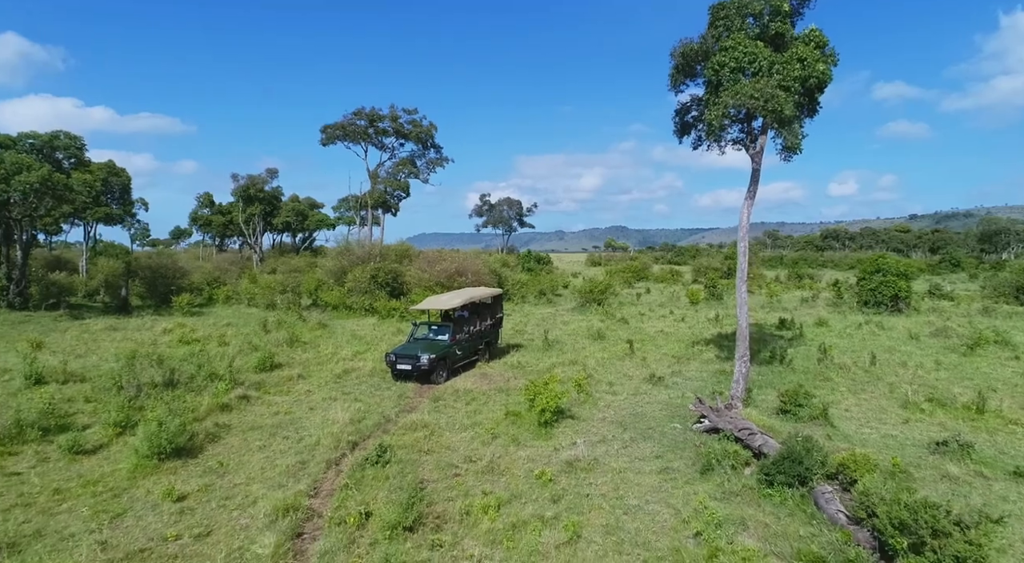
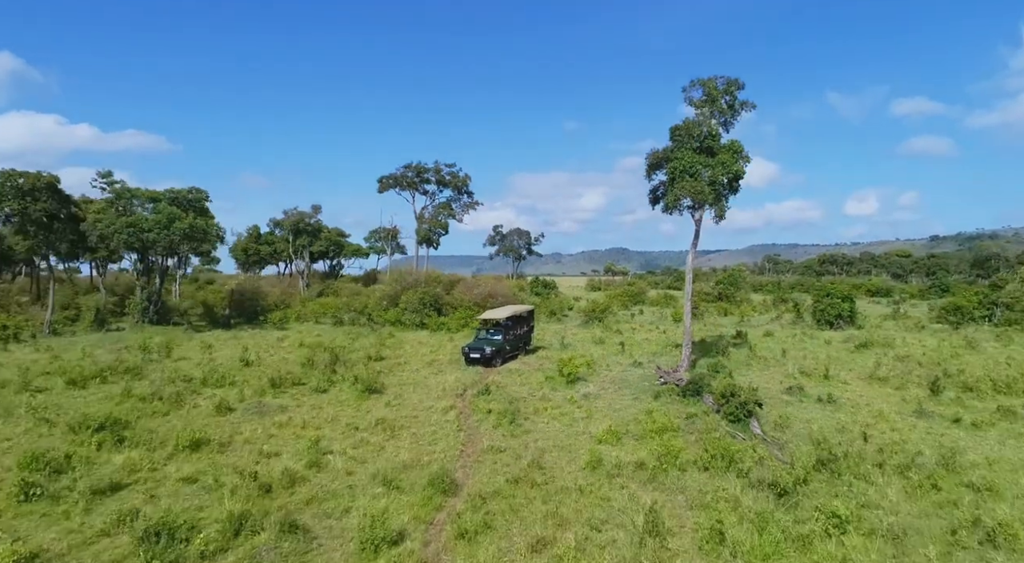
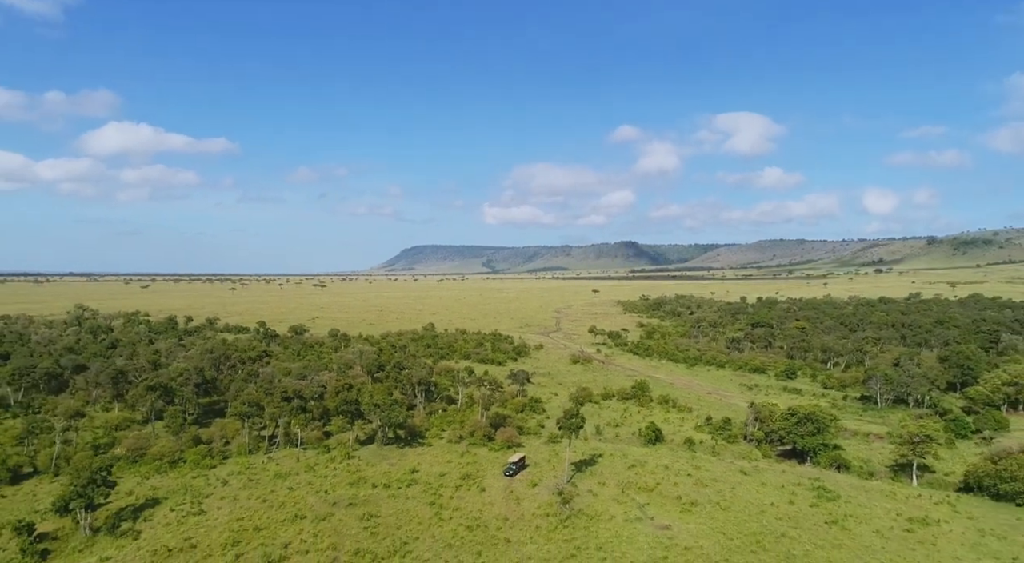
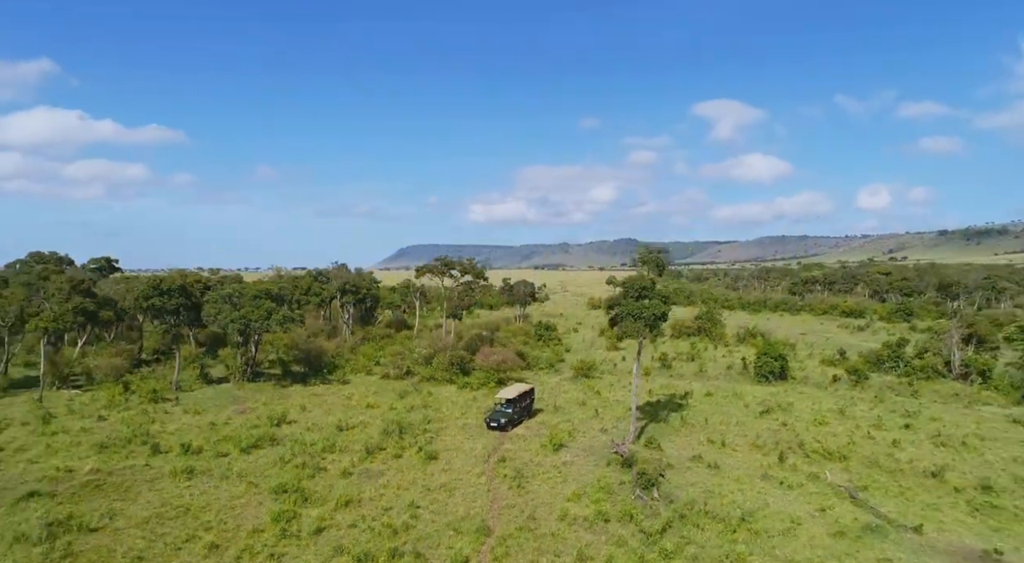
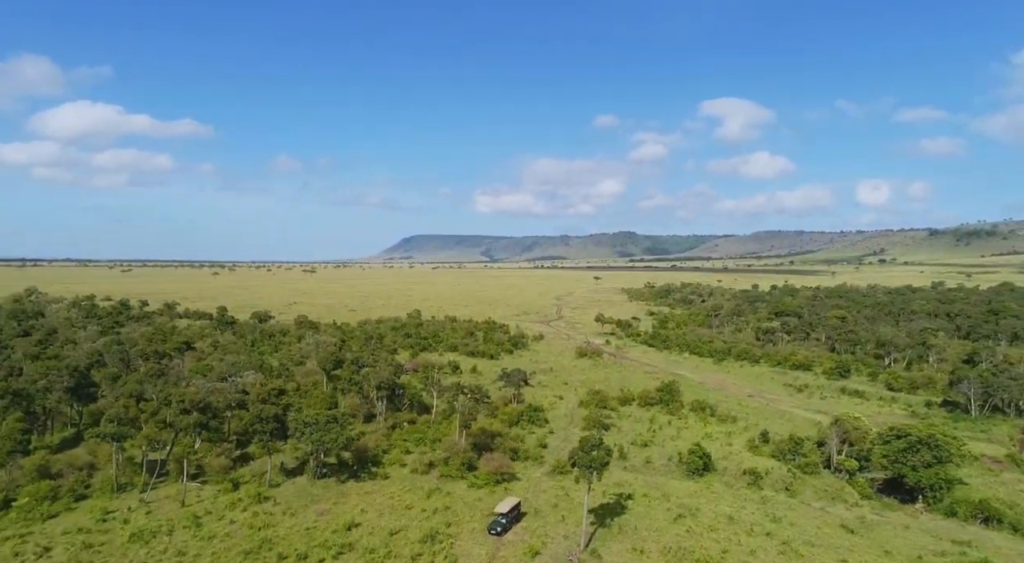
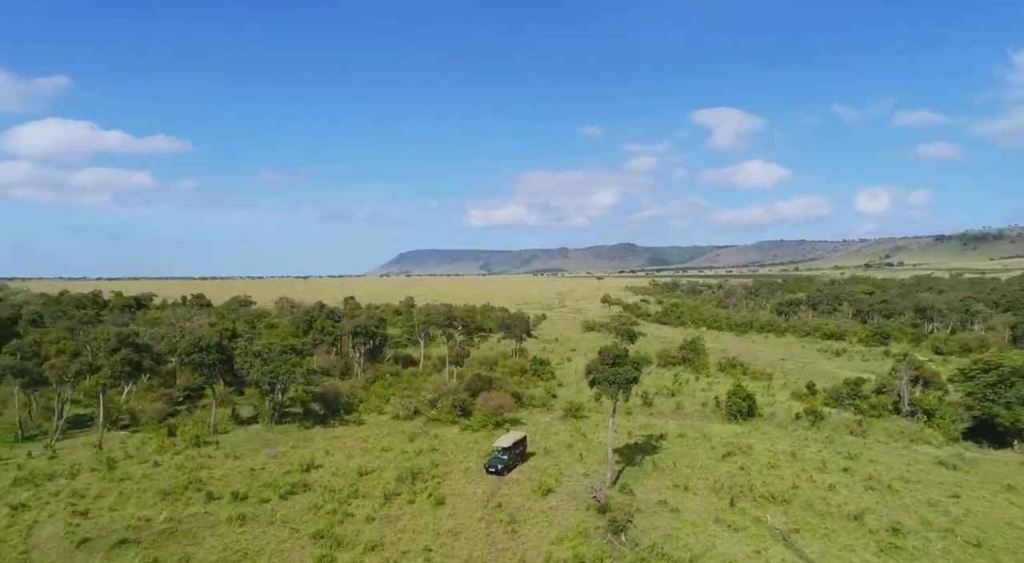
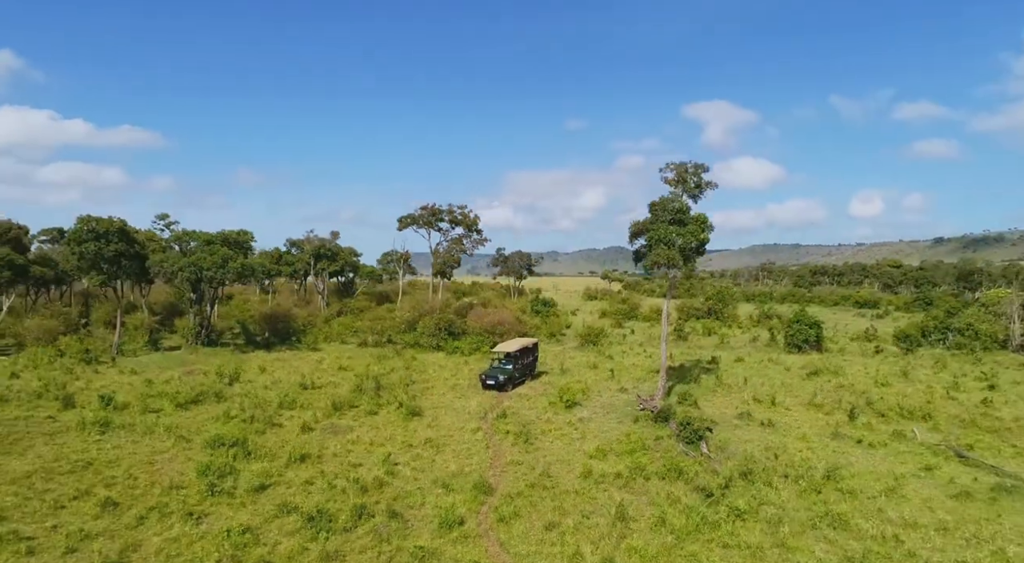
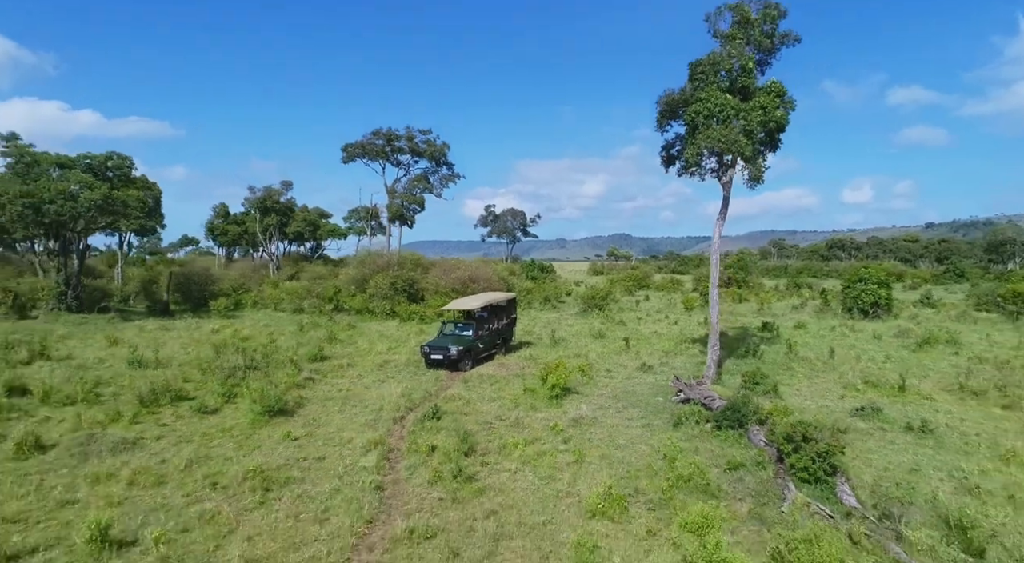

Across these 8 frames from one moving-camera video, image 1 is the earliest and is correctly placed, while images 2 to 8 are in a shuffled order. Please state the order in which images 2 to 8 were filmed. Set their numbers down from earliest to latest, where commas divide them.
8, 2, 7, 4, 6, 5, 3
